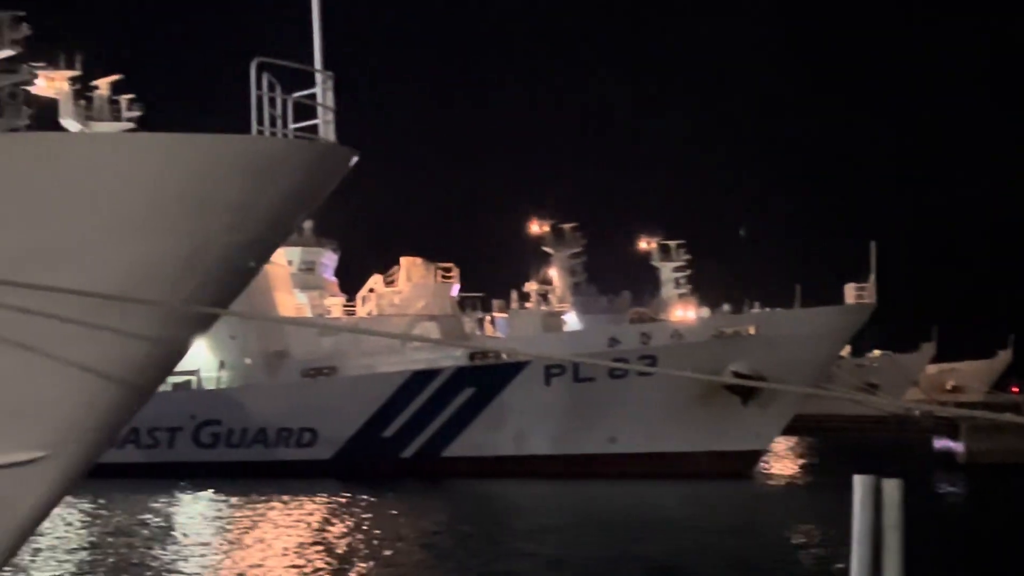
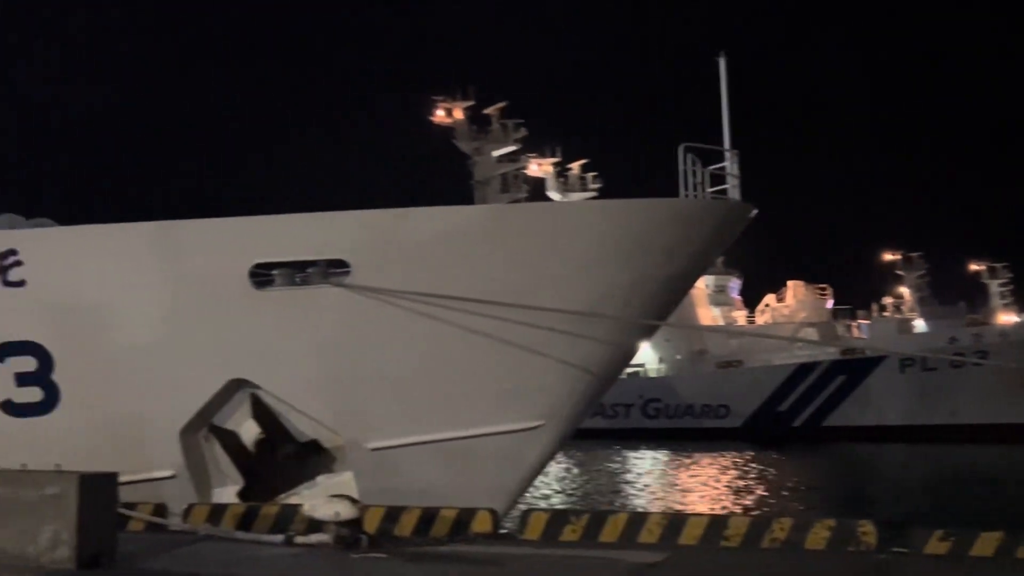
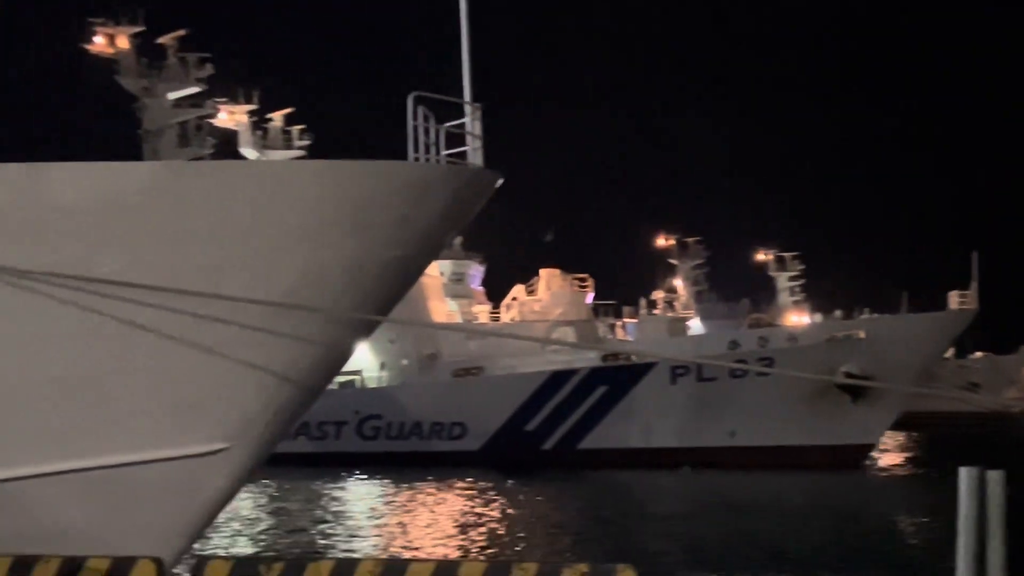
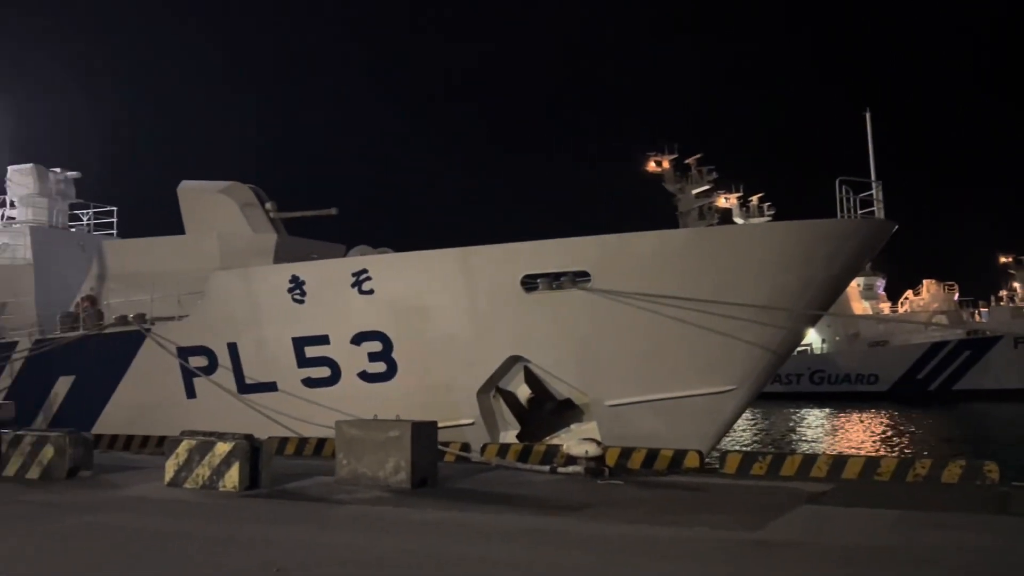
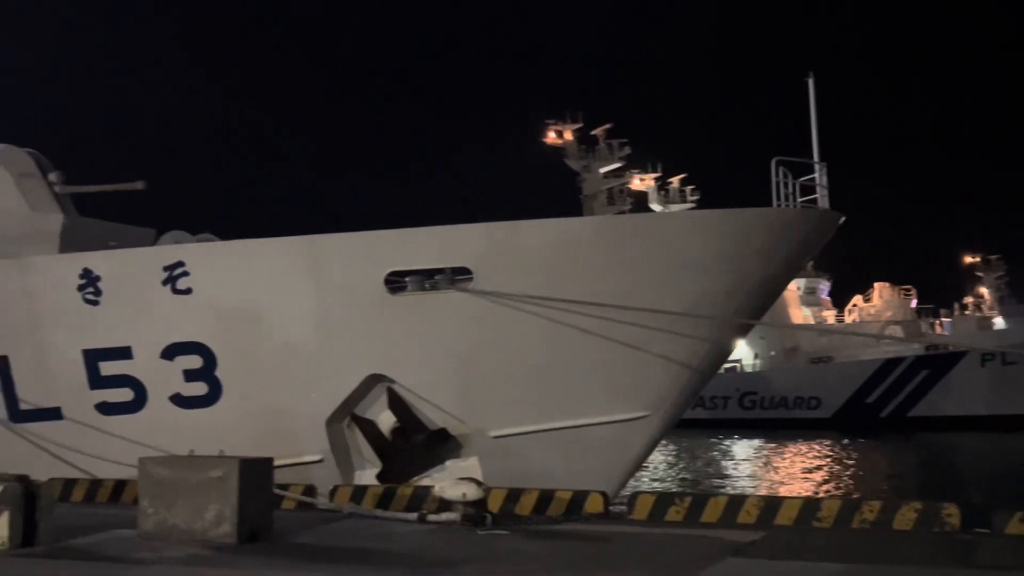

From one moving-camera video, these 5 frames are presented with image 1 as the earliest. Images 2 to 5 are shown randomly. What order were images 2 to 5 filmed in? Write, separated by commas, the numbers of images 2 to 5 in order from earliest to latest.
3, 2, 5, 4
